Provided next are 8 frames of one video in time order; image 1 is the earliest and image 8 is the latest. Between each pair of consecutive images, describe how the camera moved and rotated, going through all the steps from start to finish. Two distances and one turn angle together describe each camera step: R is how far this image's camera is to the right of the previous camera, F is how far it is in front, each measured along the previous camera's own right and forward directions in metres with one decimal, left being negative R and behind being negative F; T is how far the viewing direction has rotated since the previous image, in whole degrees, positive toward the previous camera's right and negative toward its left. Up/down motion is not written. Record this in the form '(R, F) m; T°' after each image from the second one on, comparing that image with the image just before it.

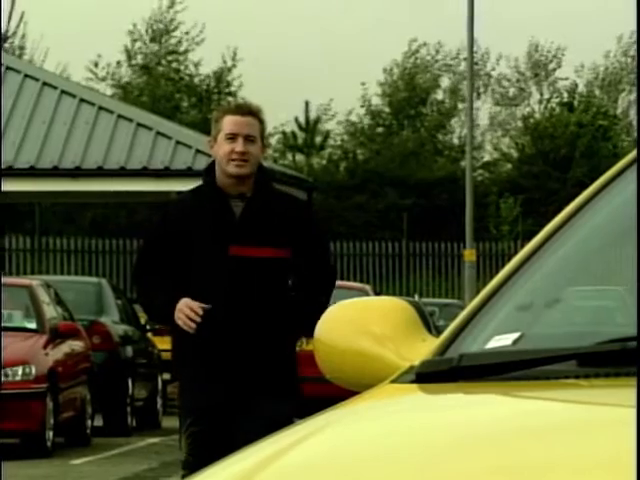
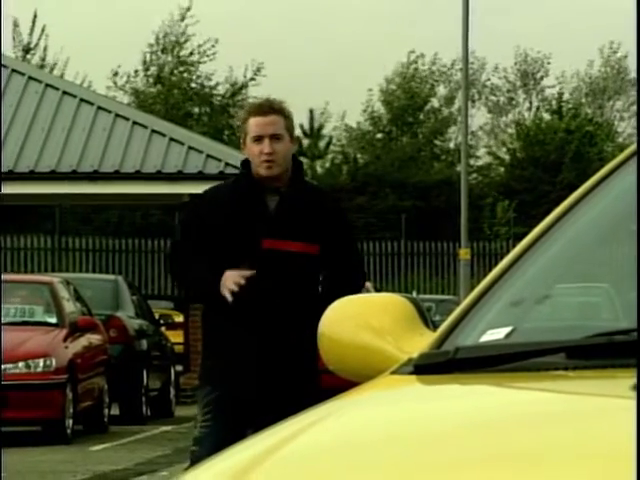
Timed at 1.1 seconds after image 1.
(+0.1, -0.2) m; -2°
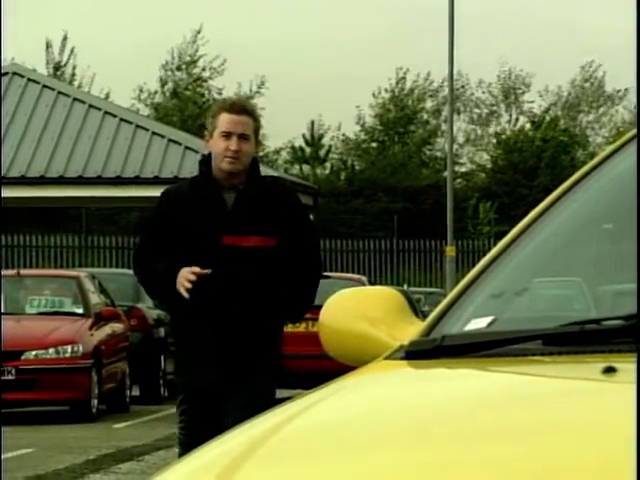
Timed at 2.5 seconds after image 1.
(0.0, -0.3) m; 0°
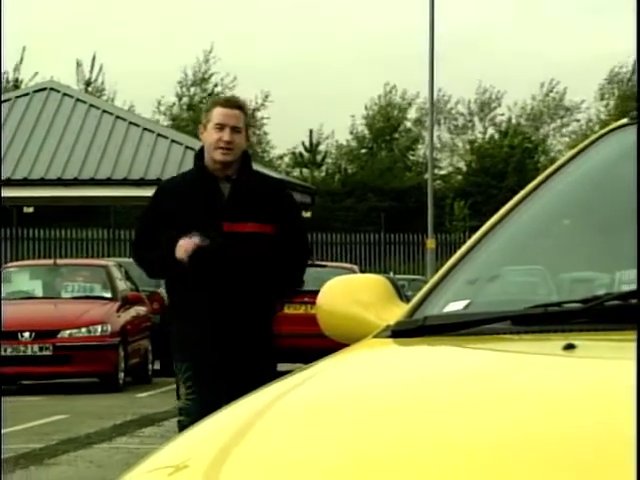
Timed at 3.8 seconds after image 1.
(0.0, -0.5) m; 0°
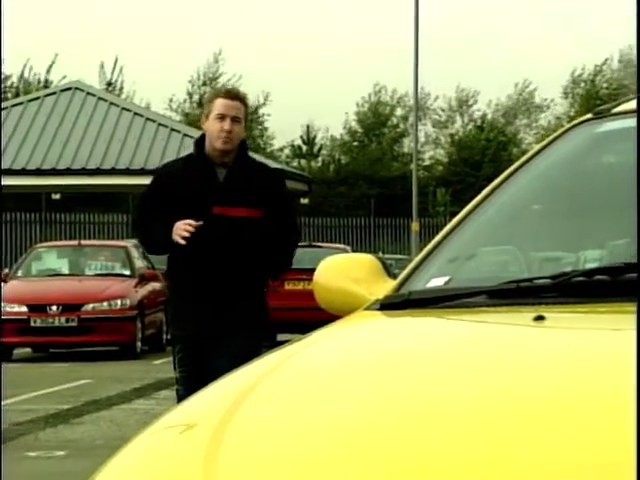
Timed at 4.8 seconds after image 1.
(0.0, -0.4) m; 0°
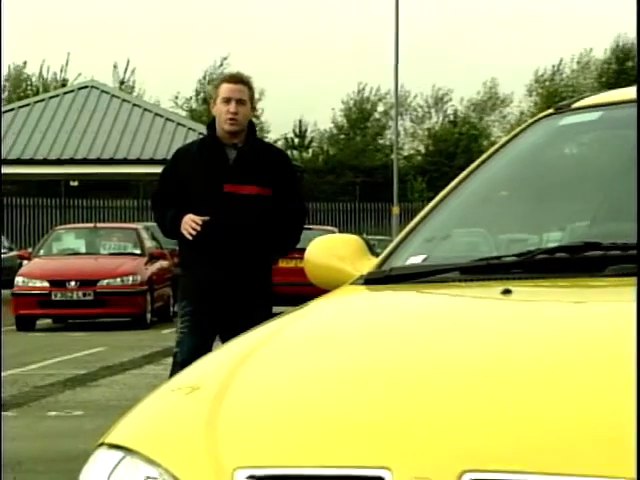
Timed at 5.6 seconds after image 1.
(0.0, -0.5) m; 0°
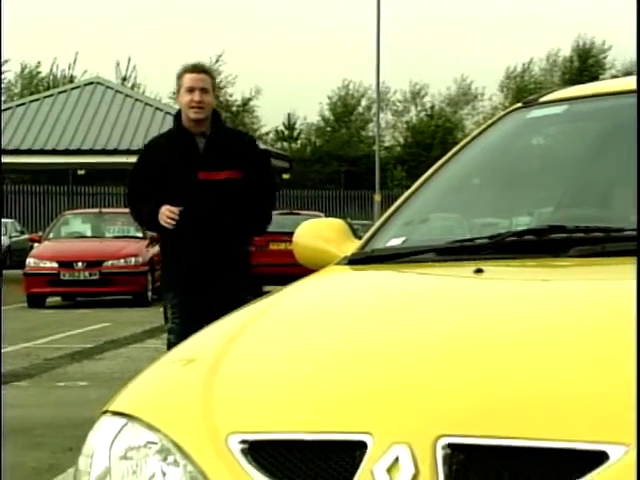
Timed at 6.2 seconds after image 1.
(0.0, -0.4) m; 0°
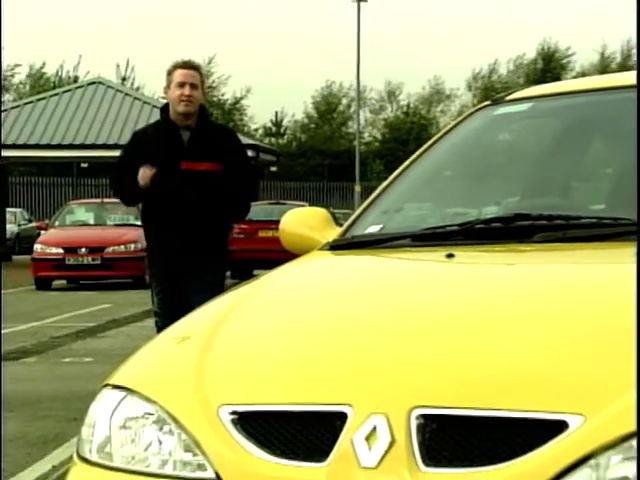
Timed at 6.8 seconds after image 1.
(0.0, -0.4) m; 0°
